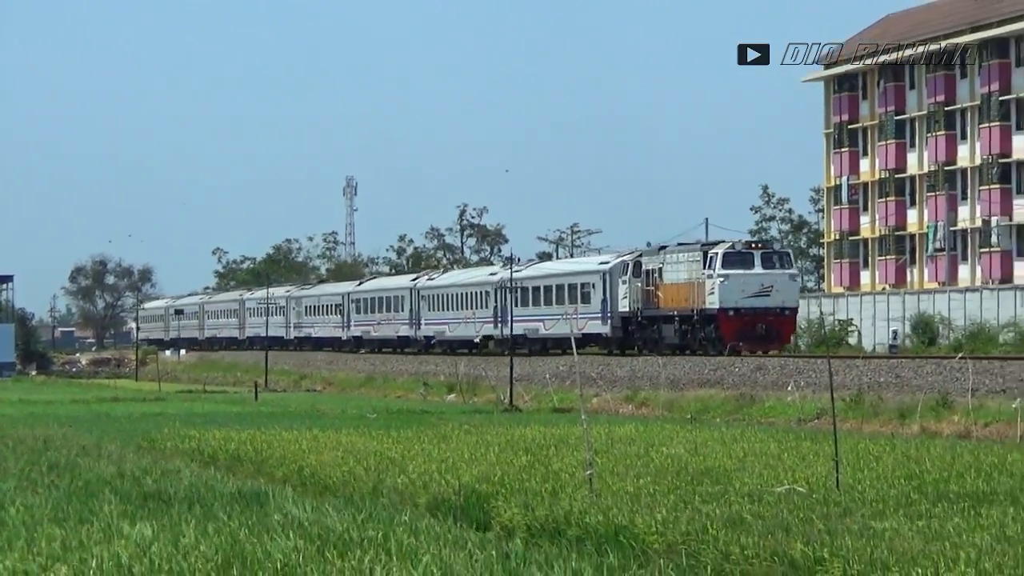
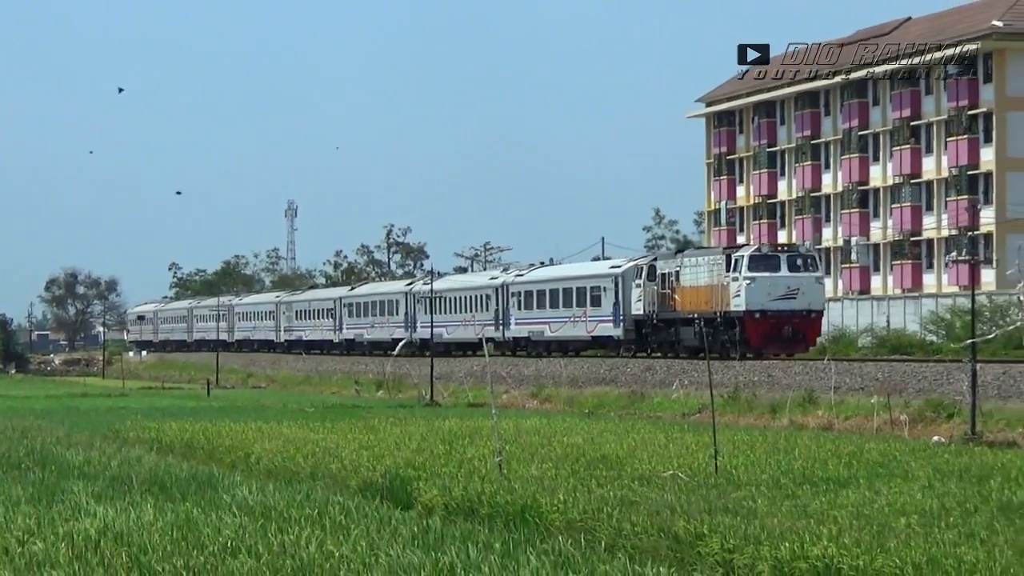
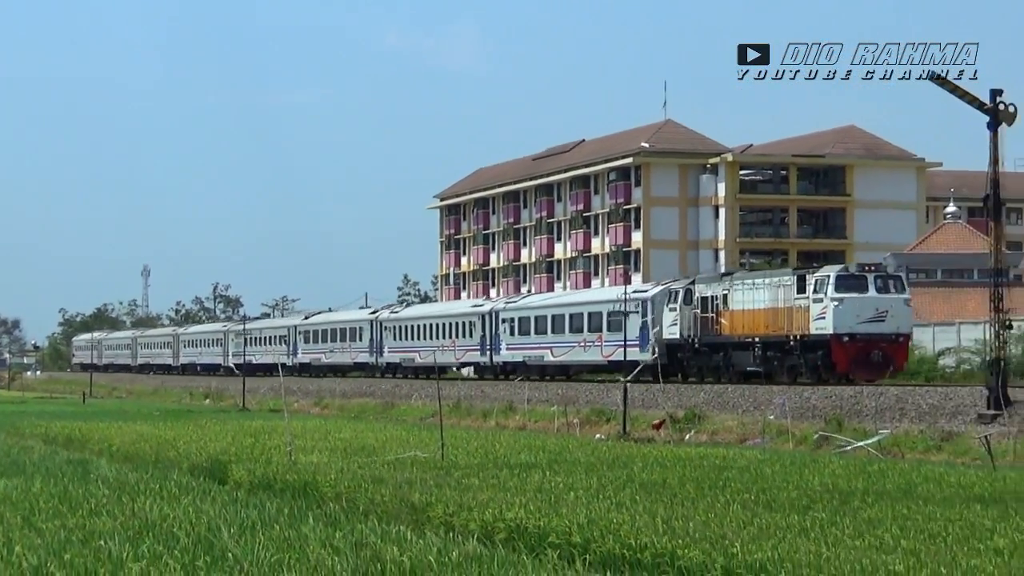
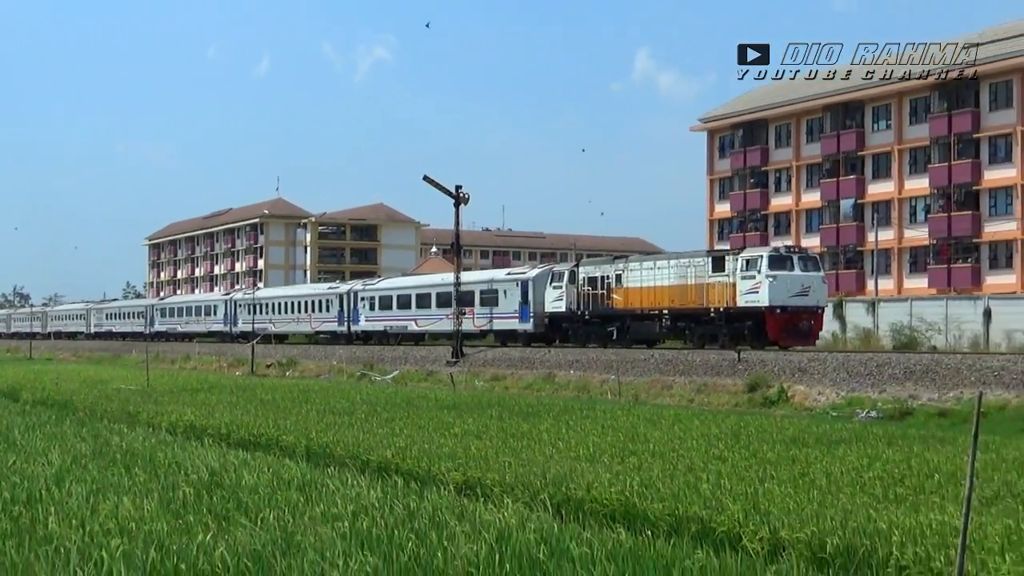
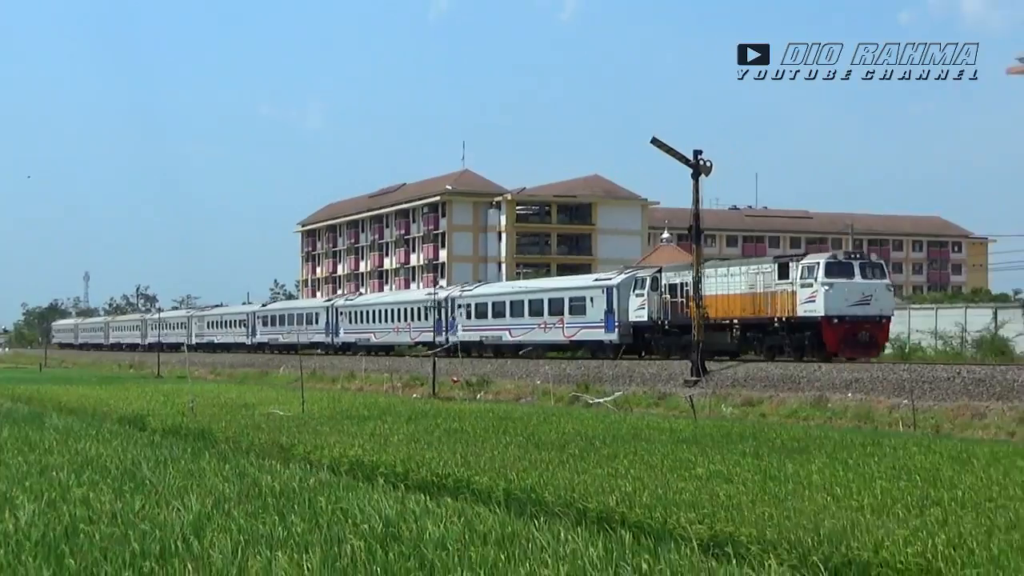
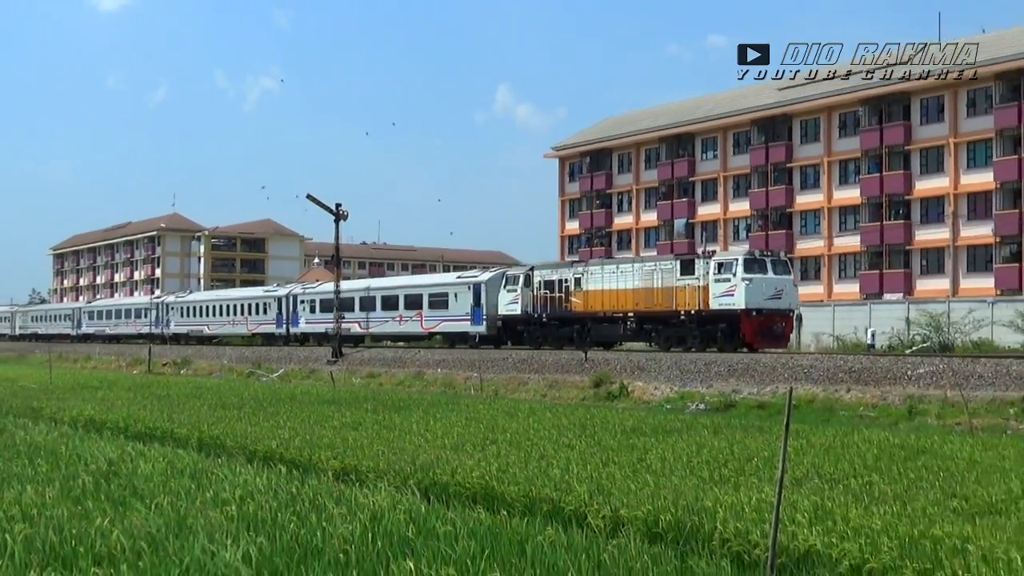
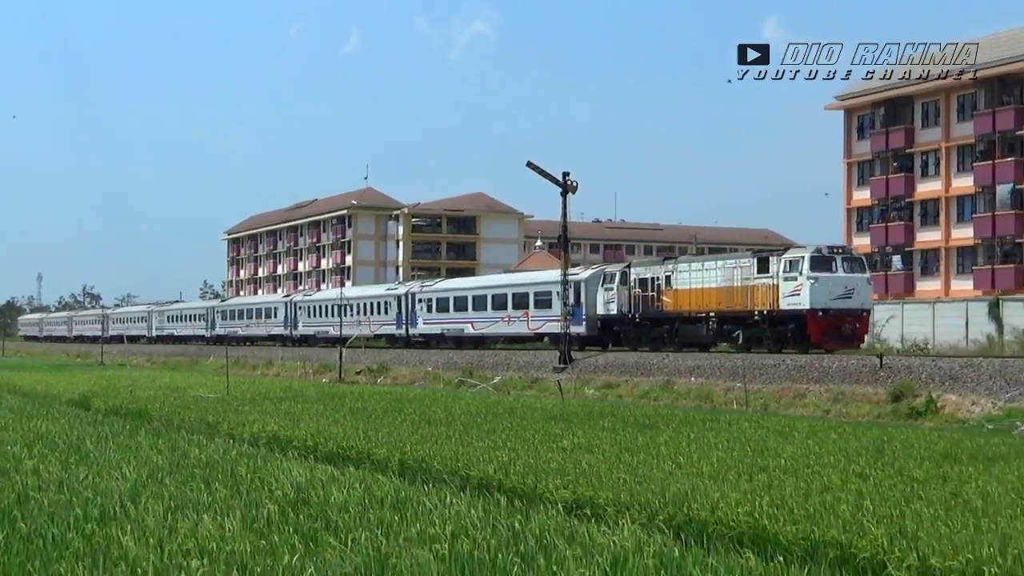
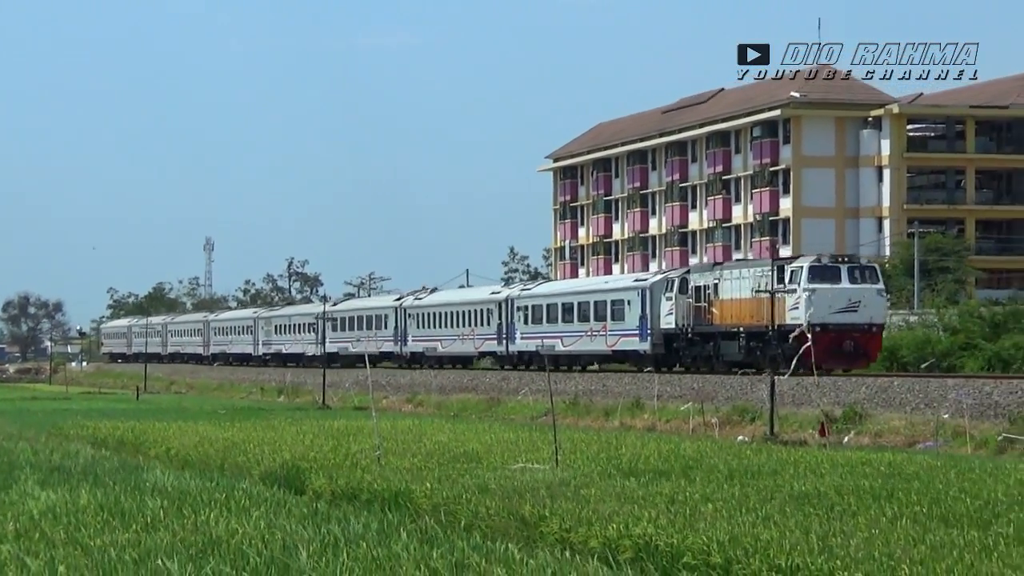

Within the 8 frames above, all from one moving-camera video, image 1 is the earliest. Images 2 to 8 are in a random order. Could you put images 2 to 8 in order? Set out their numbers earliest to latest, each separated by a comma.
2, 8, 3, 5, 7, 4, 6
